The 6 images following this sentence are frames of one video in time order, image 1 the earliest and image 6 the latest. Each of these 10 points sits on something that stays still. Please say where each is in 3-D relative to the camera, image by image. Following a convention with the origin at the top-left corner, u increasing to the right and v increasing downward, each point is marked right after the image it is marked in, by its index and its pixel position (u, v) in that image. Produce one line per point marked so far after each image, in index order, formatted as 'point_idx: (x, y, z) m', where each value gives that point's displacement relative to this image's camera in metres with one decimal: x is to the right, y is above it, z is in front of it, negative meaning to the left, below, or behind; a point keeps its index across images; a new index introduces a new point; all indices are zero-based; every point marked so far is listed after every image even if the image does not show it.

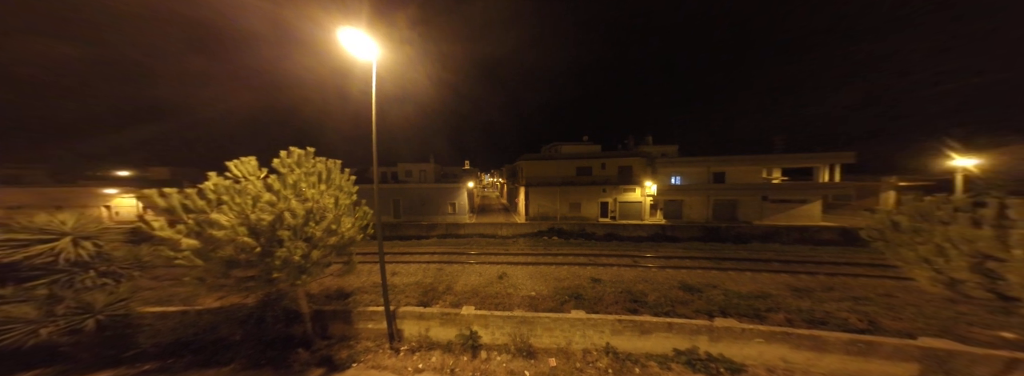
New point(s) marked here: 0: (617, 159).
0: (+9.8, +2.7, +19.8) m
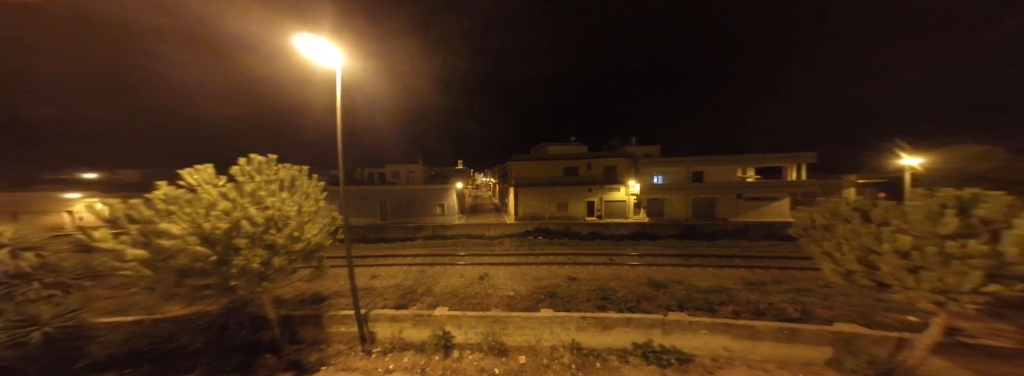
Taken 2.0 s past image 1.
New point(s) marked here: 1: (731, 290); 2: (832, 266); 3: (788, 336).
0: (+8.5, +2.7, +20.4) m
1: (+6.9, -3.2, +6.9) m
2: (+5.4, -1.3, +3.6) m
3: (+5.7, -3.1, +4.5) m
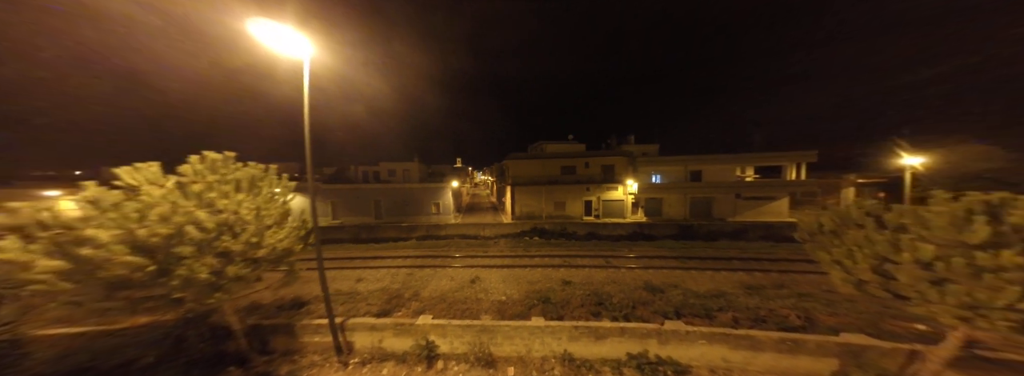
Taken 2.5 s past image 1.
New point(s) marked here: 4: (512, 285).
0: (+8.2, +2.8, +20.1) m
1: (+6.7, -3.2, +6.6) m
2: (+5.1, -1.3, +3.3) m
3: (+5.5, -3.1, +4.2) m
4: (0.0, -3.6, +8.1) m
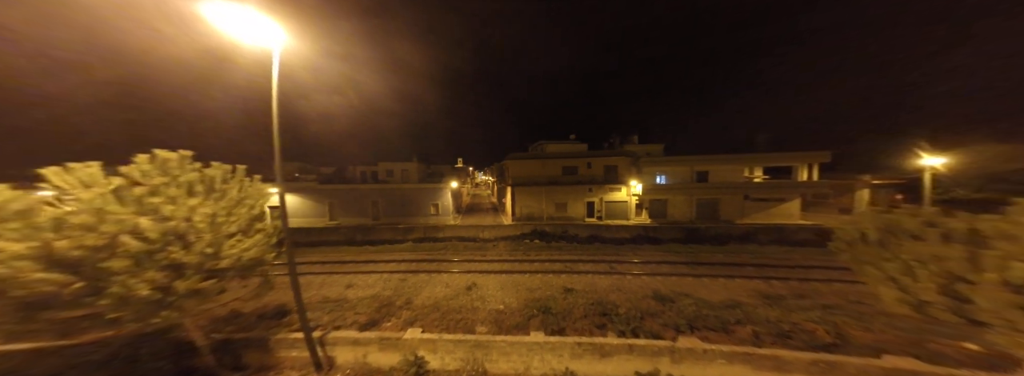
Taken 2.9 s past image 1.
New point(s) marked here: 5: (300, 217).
0: (+8.3, +2.7, +19.6) m
1: (+6.6, -3.3, +6.1) m
2: (+5.0, -1.4, +2.8) m
3: (+5.4, -3.1, +3.7) m
4: (0.0, -3.7, +7.6) m
5: (-17.2, -2.3, +17.5) m
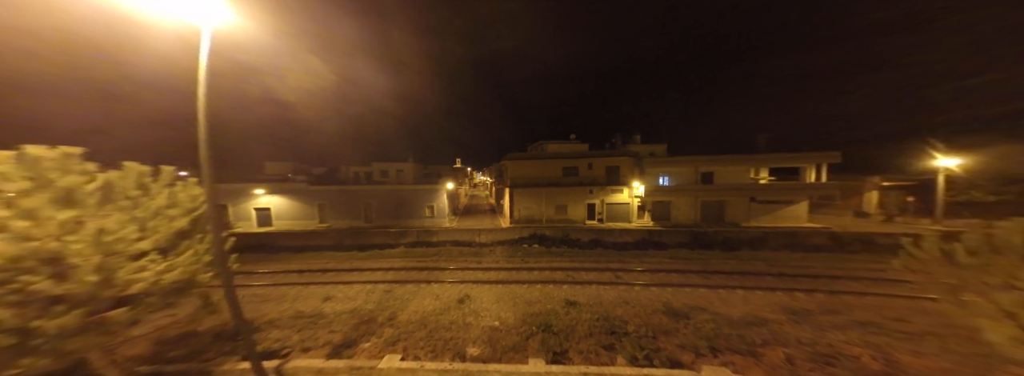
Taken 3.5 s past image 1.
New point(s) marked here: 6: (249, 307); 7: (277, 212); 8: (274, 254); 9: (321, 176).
0: (+8.1, +2.6, +18.9) m
1: (+6.5, -3.4, +5.4) m
2: (+4.9, -1.4, +2.1) m
3: (+5.3, -3.2, +3.0) m
4: (-0.2, -3.7, +6.9) m
5: (-17.3, -2.4, +16.8) m
6: (-8.3, -3.7, +6.8) m
7: (-18.2, -1.8, +16.7) m
8: (-13.8, -3.8, +12.5) m
9: (-17.4, +1.1, +19.8) m
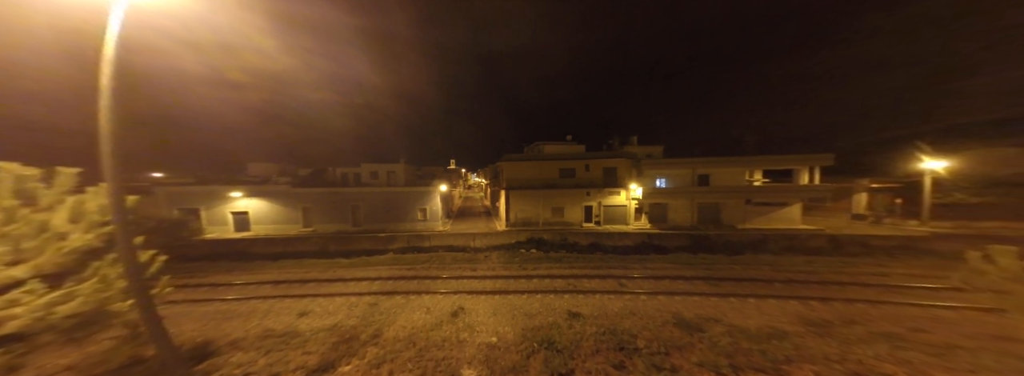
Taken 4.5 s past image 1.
0: (+7.7, +2.4, +18.6) m
1: (+6.5, -3.4, +5.0) m
2: (+5.0, -1.5, +1.7) m
3: (+5.3, -3.2, +2.6) m
4: (-0.2, -3.8, +6.3) m
5: (-17.6, -2.6, +15.7) m
6: (-8.3, -3.8, +6.0) m
7: (-18.5, -2.0, +15.6) m
8: (-14.0, -3.9, +11.6) m
9: (-17.8, +0.9, +18.8) m
